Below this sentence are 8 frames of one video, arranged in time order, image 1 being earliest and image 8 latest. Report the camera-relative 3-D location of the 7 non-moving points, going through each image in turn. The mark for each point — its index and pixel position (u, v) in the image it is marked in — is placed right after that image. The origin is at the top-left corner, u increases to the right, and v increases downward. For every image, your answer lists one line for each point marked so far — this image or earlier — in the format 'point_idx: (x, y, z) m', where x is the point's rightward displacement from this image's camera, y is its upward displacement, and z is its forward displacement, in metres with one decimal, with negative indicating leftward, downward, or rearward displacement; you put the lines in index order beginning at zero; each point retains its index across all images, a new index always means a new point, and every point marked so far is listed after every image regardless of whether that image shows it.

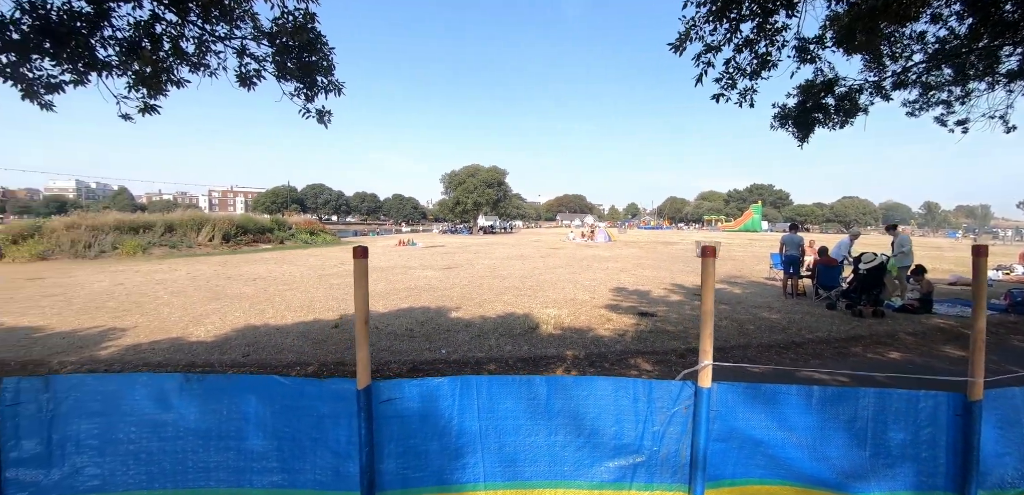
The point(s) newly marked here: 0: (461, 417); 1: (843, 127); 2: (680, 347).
0: (-0.2, -0.7, +1.8) m
1: (+4.7, +1.7, +6.1) m
2: (+2.2, -1.3, +5.7) m
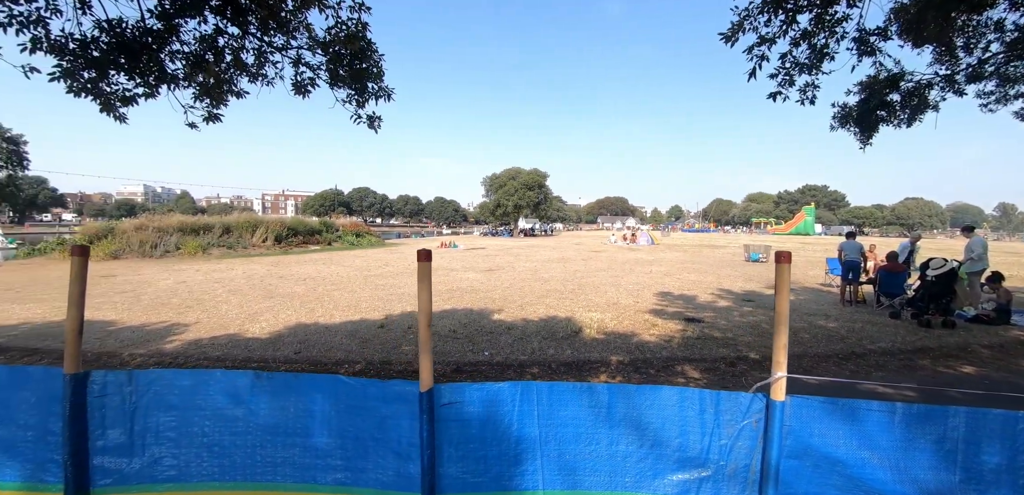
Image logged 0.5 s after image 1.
0: (0.0, -0.8, +1.8) m
1: (+5.3, +1.7, +5.7) m
2: (+2.8, -1.4, +5.5) m
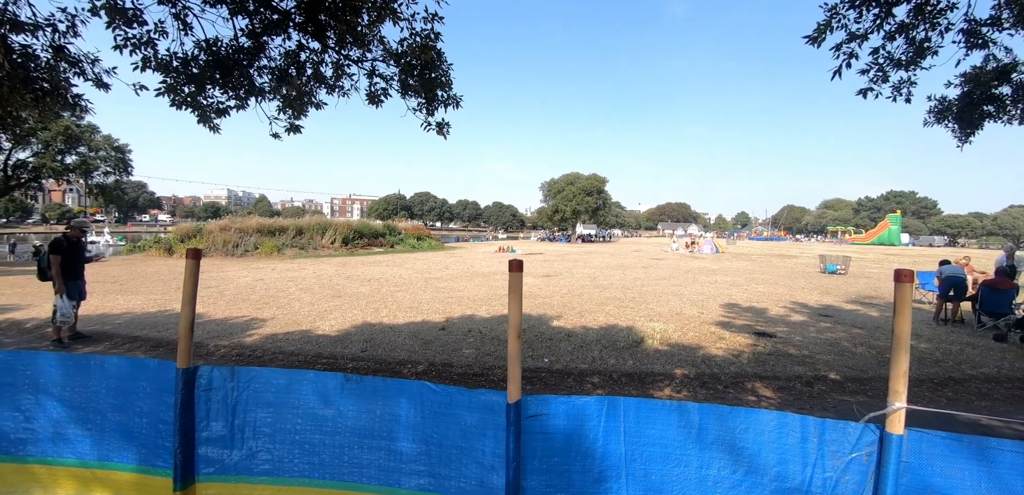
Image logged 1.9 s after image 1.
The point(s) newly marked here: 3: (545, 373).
0: (+0.4, -0.8, +1.8) m
1: (+6.1, +1.5, +5.1) m
2: (+3.5, -1.5, +5.2) m
3: (+0.4, -1.5, +5.0) m
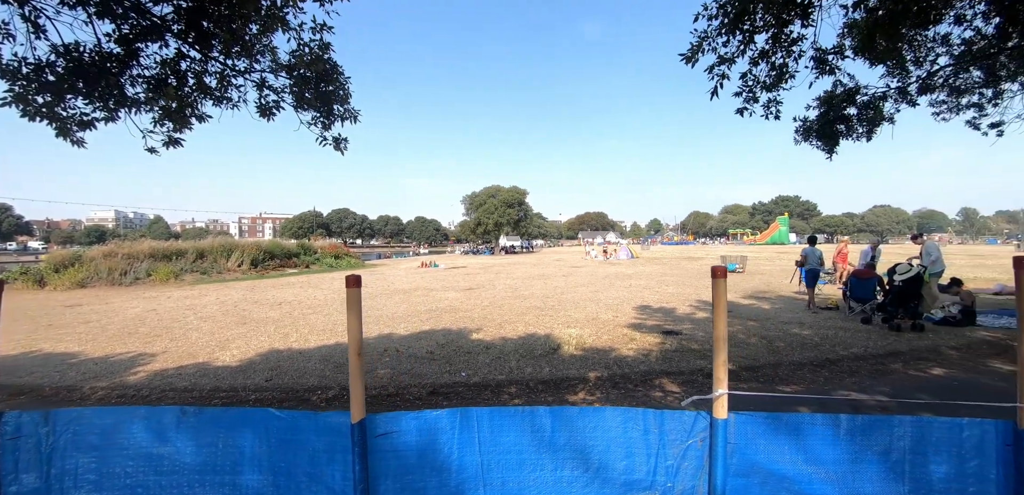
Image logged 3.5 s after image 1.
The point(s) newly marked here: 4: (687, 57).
0: (-0.2, -0.8, +1.8) m
1: (+4.9, +1.6, +5.9) m
2: (+2.5, -1.5, +5.5) m
3: (-0.6, -1.6, +4.9) m
4: (+2.0, +2.2, +4.9) m
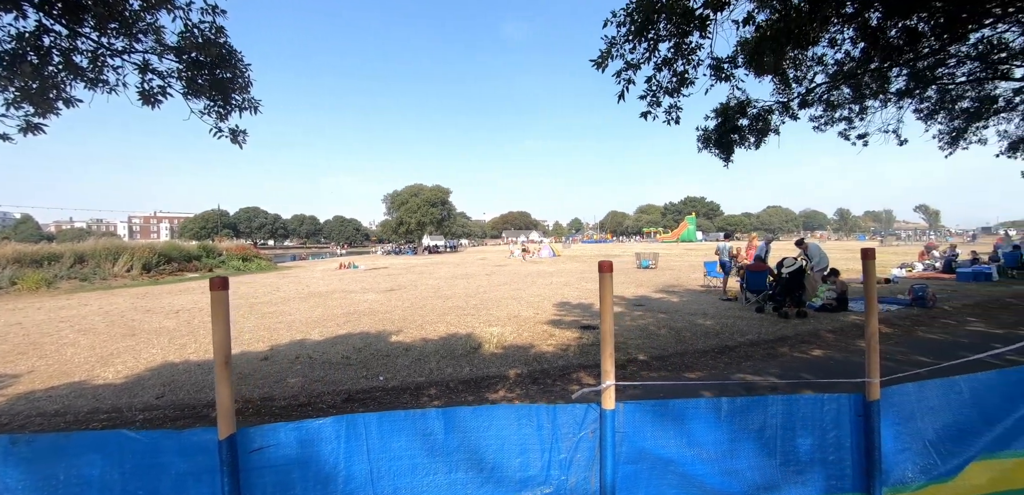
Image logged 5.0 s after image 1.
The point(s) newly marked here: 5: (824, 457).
0: (-0.6, -0.9, +1.7) m
1: (+3.7, +1.6, +6.6) m
2: (+1.5, -1.5, +5.8) m
3: (-1.5, -1.6, +4.8) m
4: (+1.0, +2.2, +5.1) m
5: (+2.0, -1.3, +2.7) m
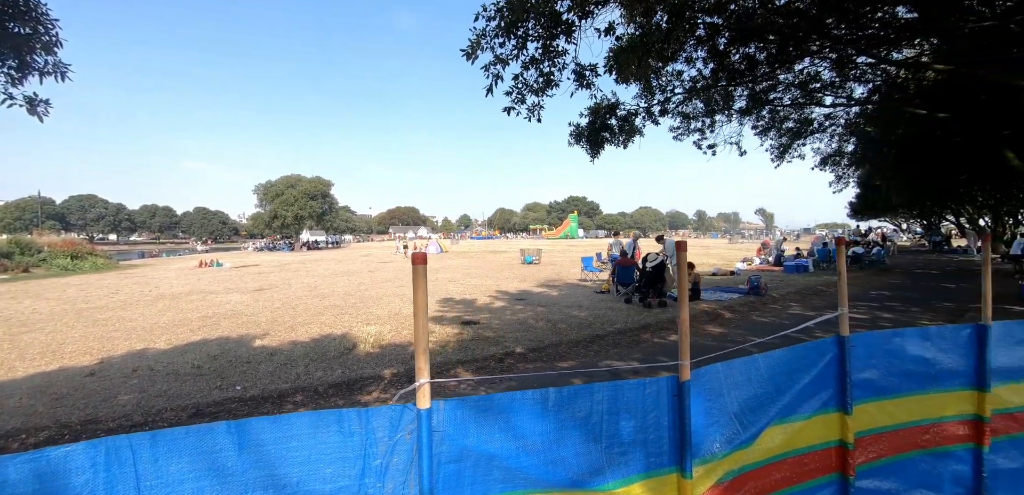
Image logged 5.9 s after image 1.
0: (-1.4, -0.9, +1.6) m
1: (+1.9, +1.7, +7.2) m
2: (-0.2, -1.5, +6.0) m
3: (-2.9, -1.6, +4.4) m
4: (-0.5, +2.2, +5.2) m
5: (+0.9, -1.4, +3.1) m
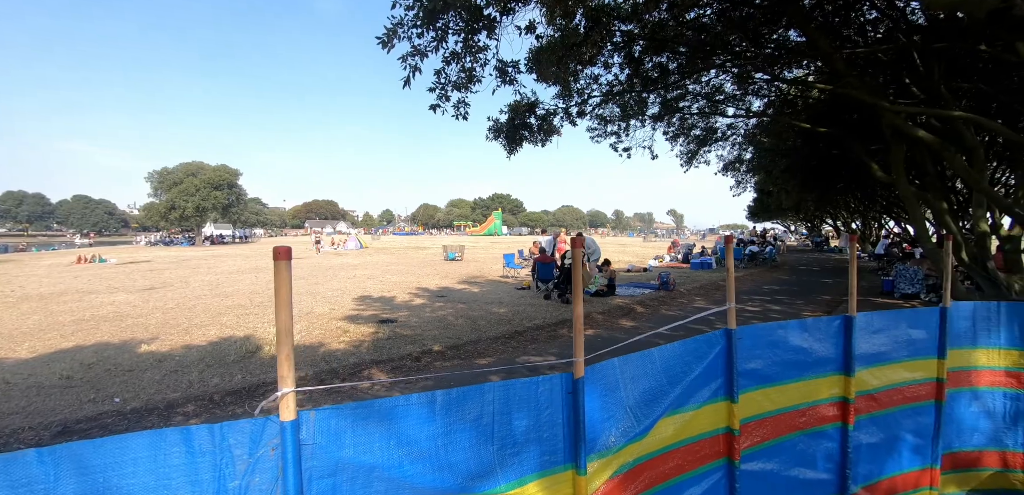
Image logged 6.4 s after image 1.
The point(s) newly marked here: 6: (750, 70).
0: (-2.0, -1.0, +1.4) m
1: (+0.6, +1.7, +7.3) m
2: (-1.4, -1.4, +6.0) m
3: (-3.8, -1.6, +4.0) m
4: (-1.5, +2.2, +5.0) m
5: (+0.1, -1.4, +3.2) m
6: (+4.4, +3.3, +8.0) m
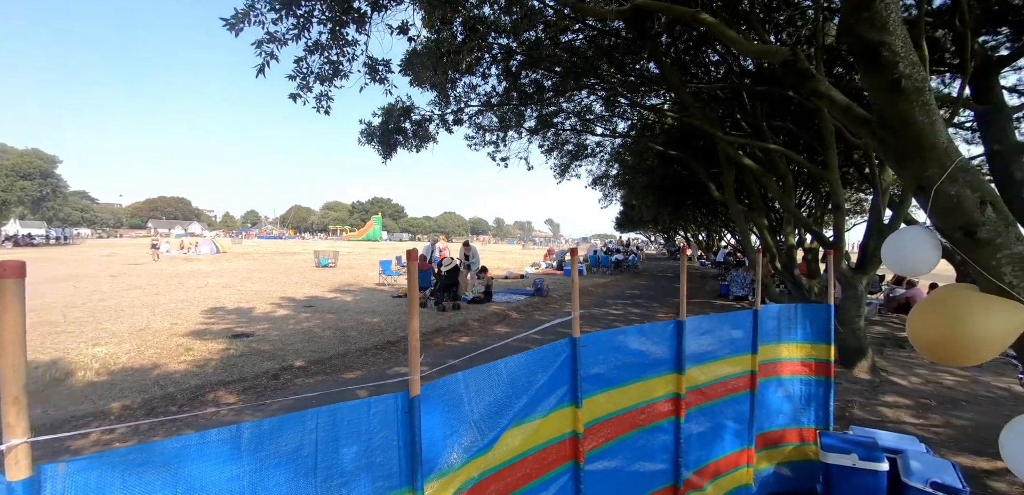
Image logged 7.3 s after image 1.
0: (-2.7, -1.1, +1.0) m
1: (-1.5, +1.6, +7.3) m
2: (-3.1, -1.6, +5.6) m
3: (-5.1, -1.7, +3.2) m
4: (-3.0, +2.1, +4.6) m
5: (-1.1, -1.6, +3.3) m
6: (+2.2, +3.1, +8.8) m
